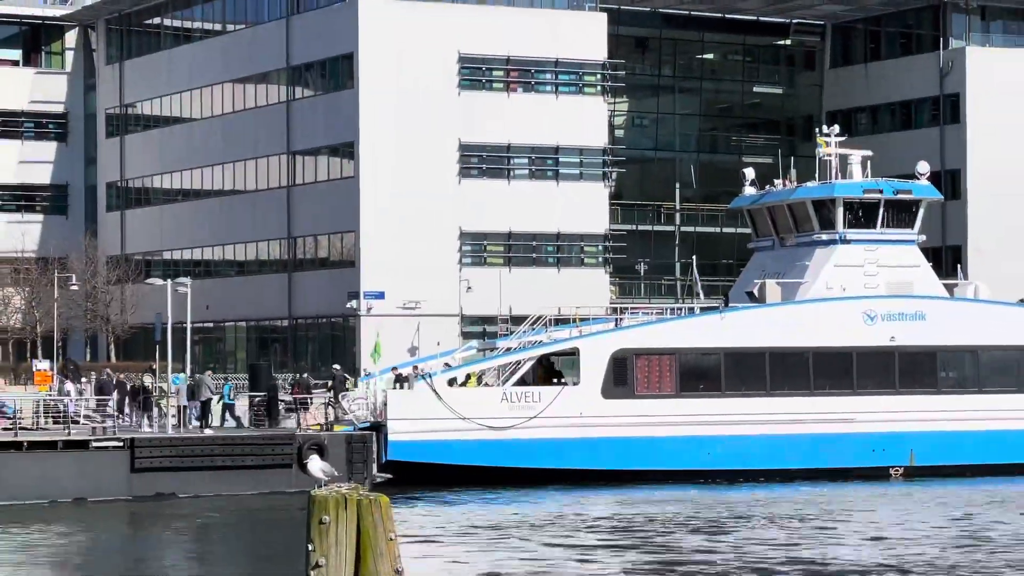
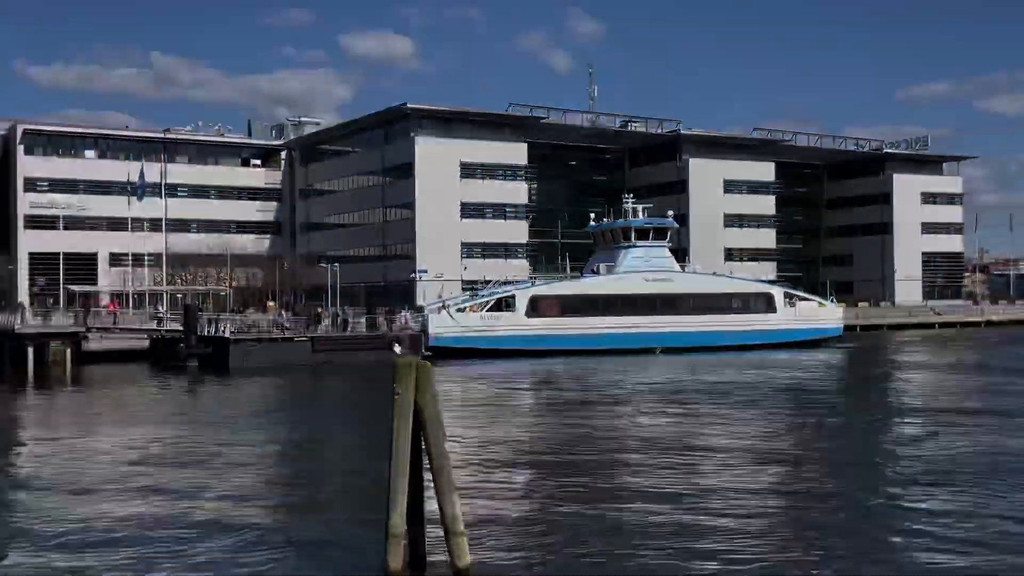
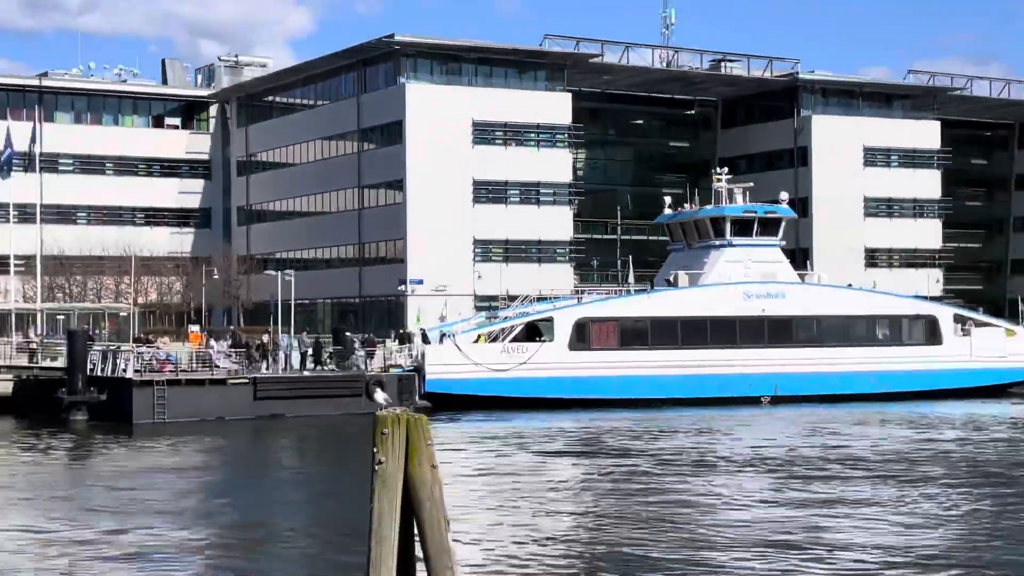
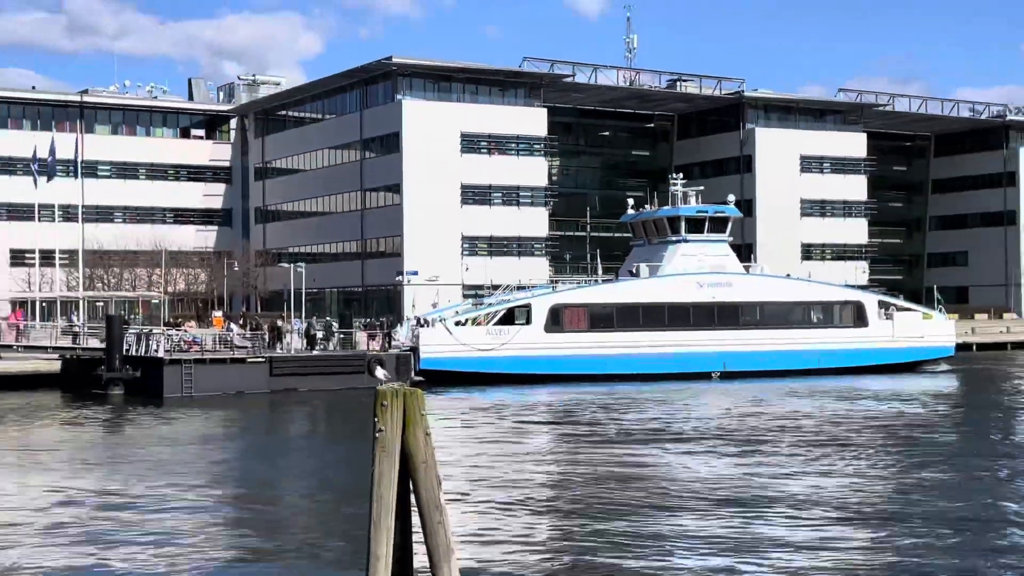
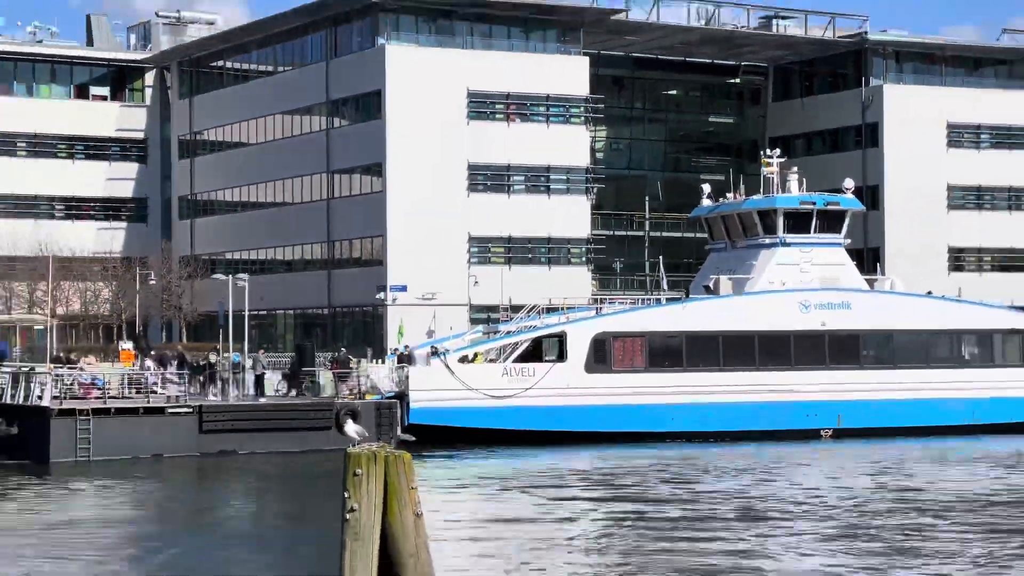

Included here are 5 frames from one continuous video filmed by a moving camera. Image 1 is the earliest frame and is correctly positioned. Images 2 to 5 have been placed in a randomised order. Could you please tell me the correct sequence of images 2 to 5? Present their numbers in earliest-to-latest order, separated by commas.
5, 3, 4, 2
